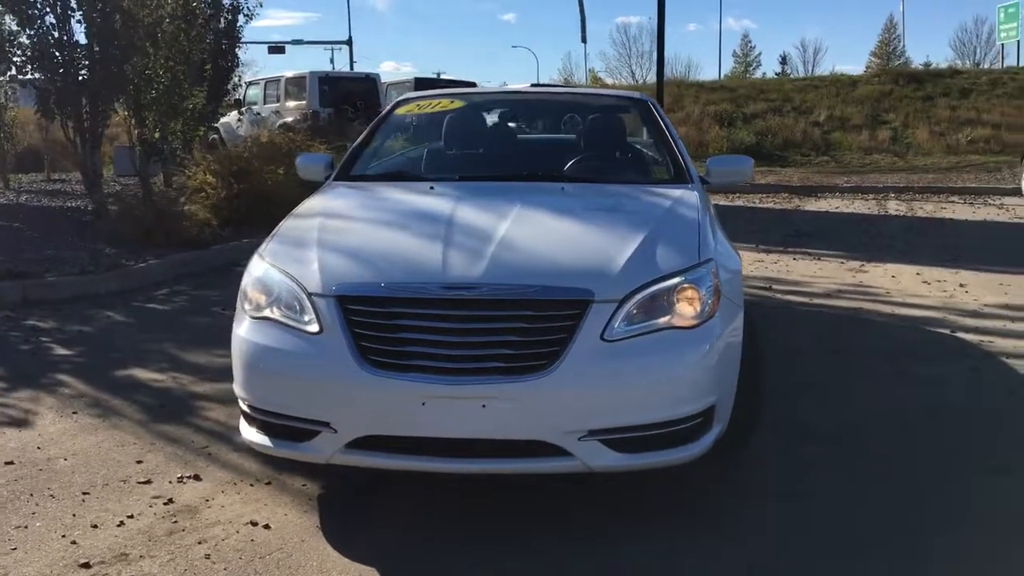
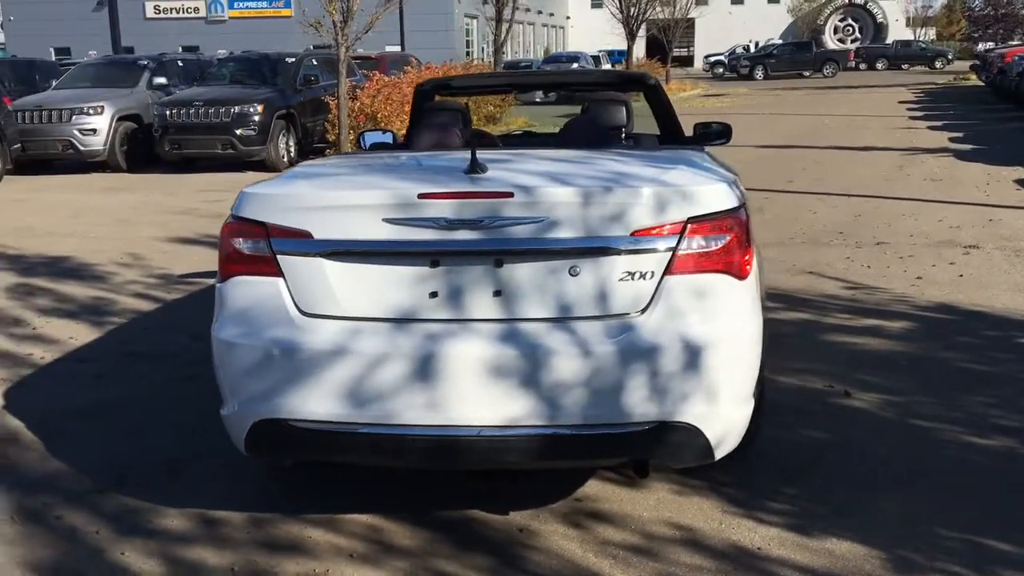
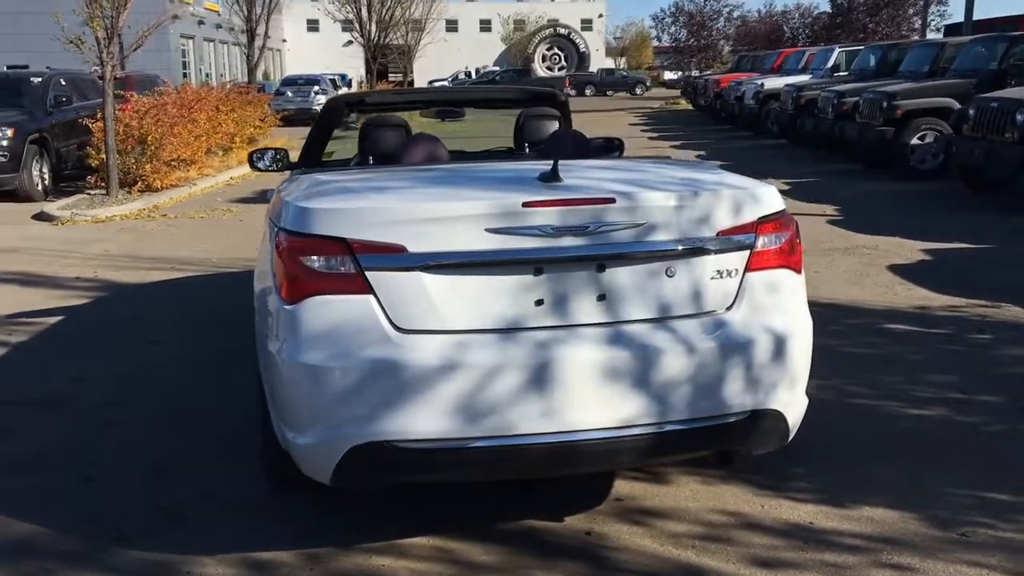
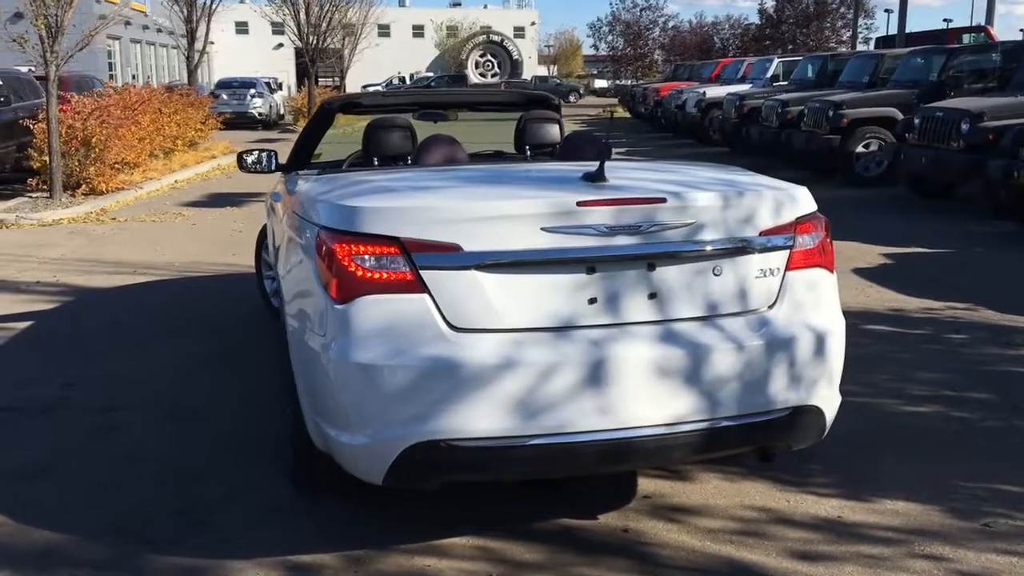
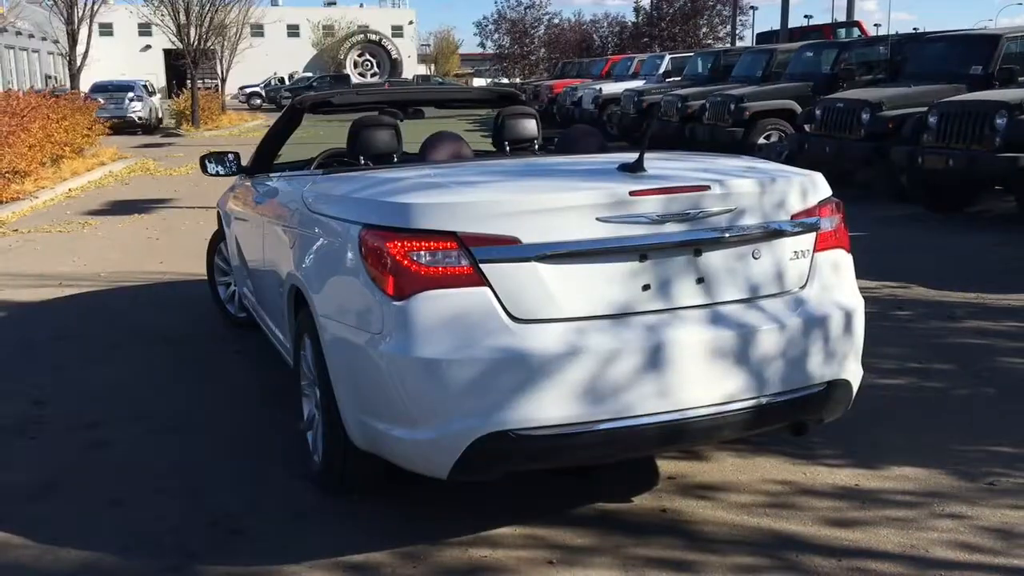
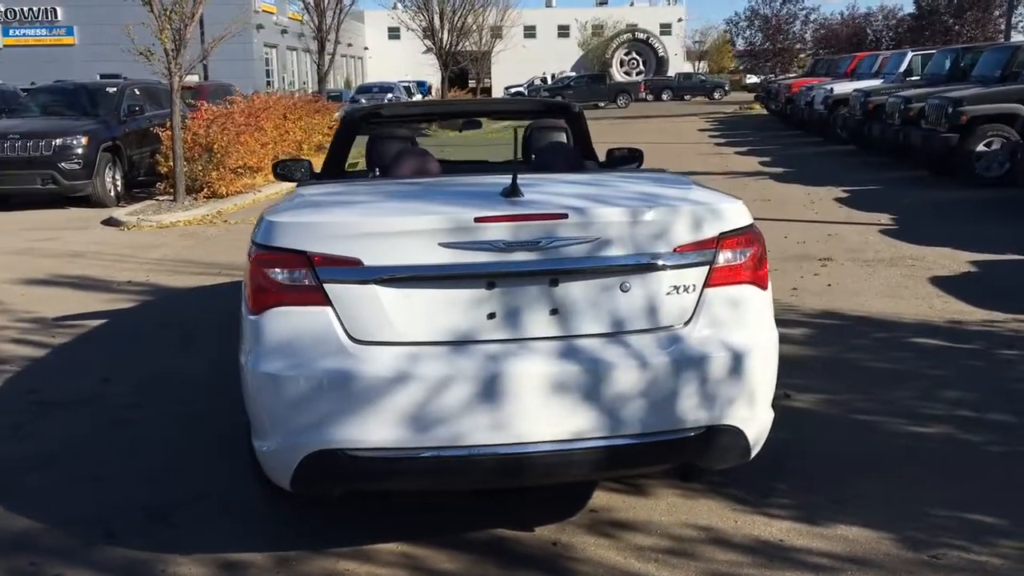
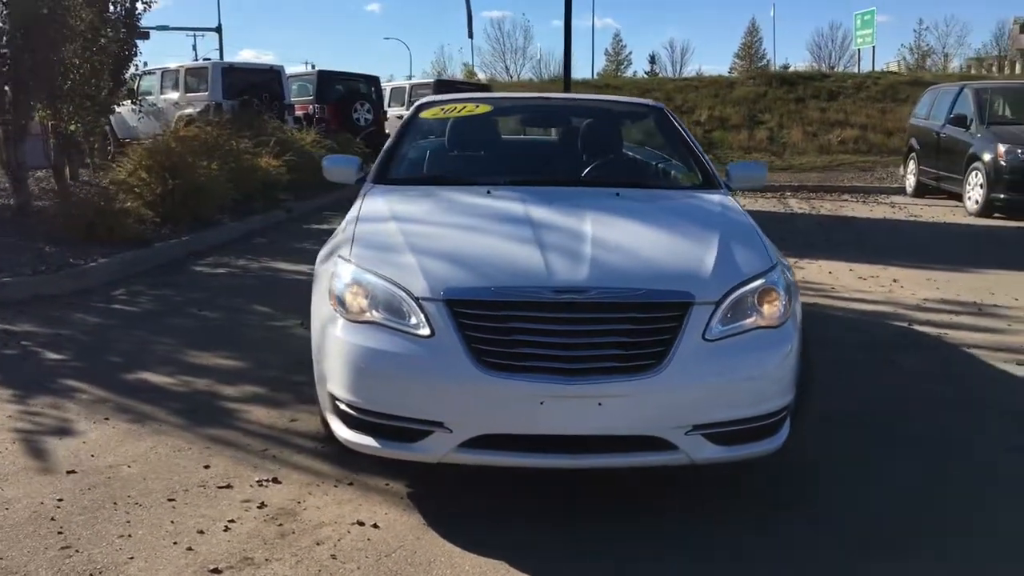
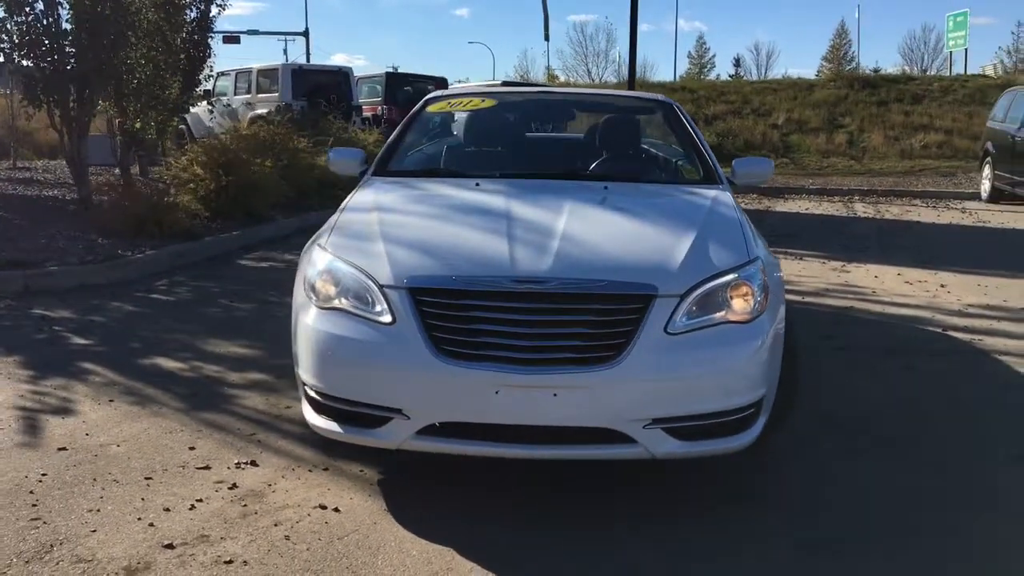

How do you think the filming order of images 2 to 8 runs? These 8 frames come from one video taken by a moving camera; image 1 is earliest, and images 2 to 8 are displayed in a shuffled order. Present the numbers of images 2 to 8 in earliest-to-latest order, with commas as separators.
8, 7, 5, 4, 3, 6, 2
